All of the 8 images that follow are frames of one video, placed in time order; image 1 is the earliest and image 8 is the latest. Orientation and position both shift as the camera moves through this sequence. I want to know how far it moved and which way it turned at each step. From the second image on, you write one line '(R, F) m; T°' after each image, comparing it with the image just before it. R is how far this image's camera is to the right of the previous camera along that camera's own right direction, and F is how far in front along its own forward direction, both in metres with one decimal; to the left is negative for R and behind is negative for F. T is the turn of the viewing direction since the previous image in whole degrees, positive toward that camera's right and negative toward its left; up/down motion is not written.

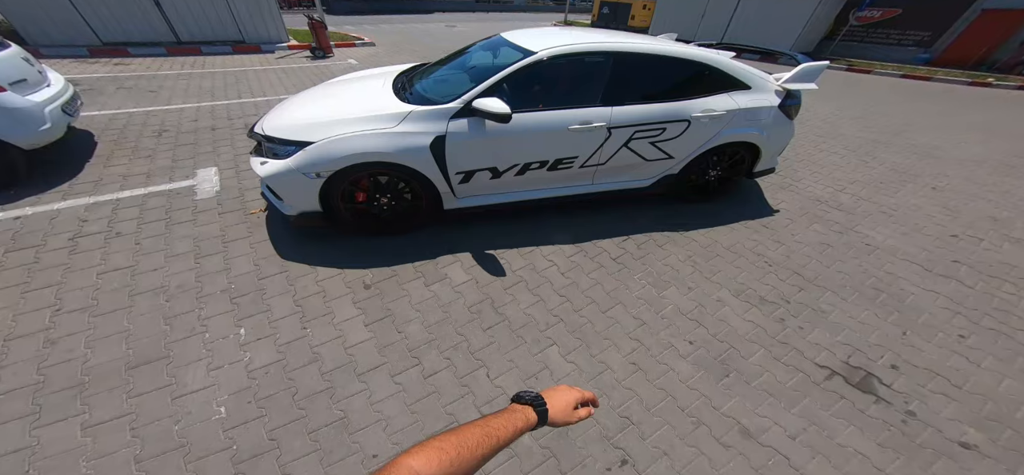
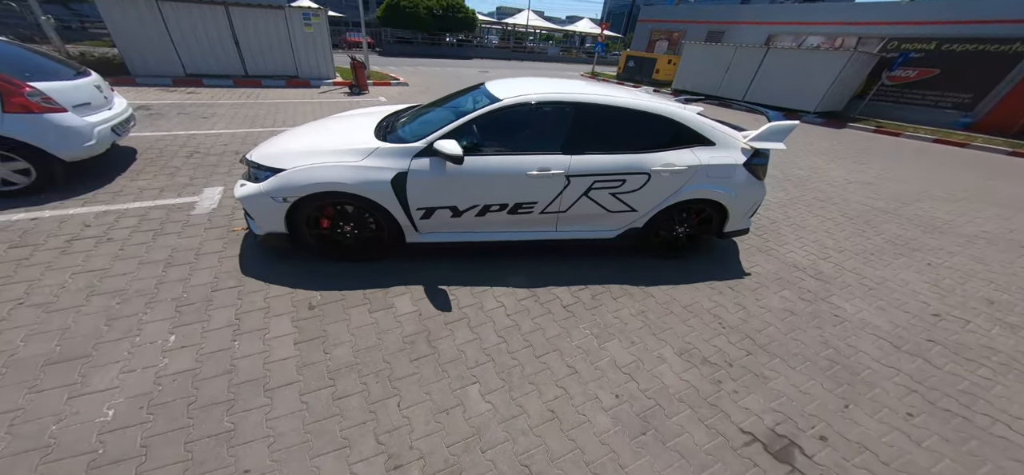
(+0.6, -0.1) m; -5°
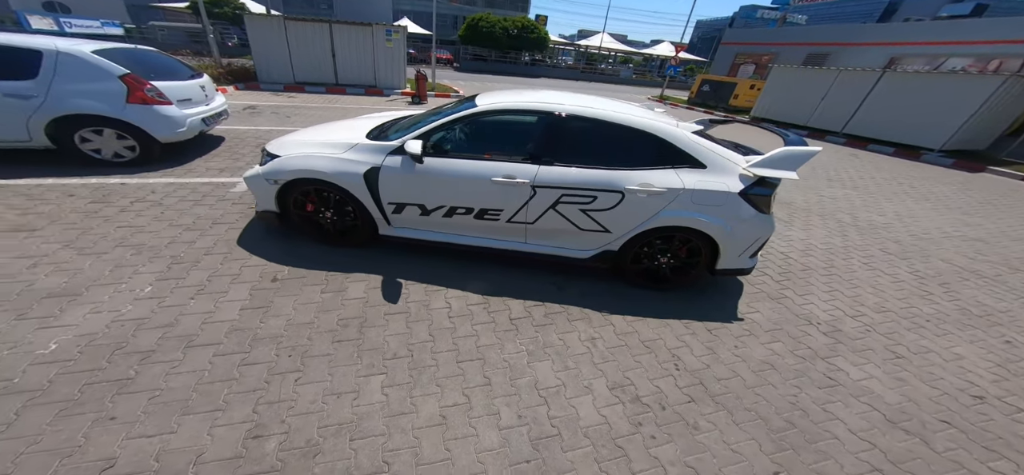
(+0.9, +0.1) m; -12°
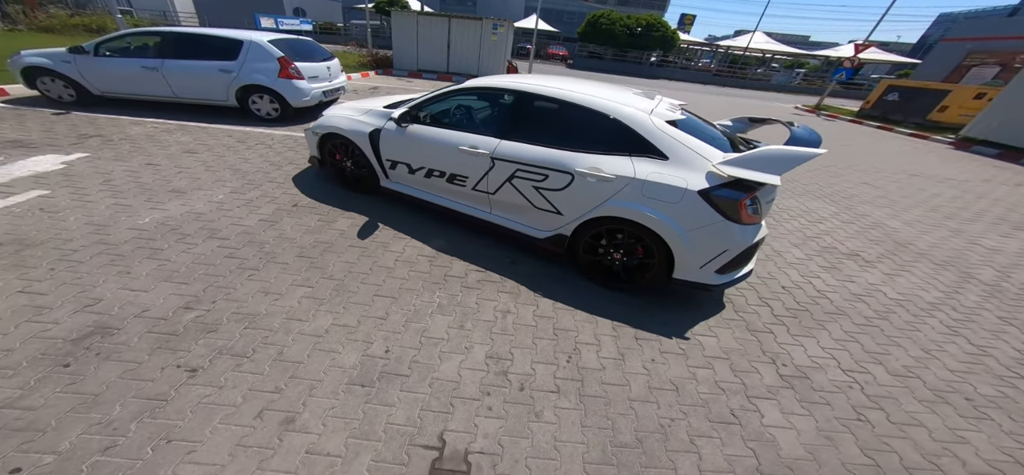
(+1.5, +0.1) m; -20°
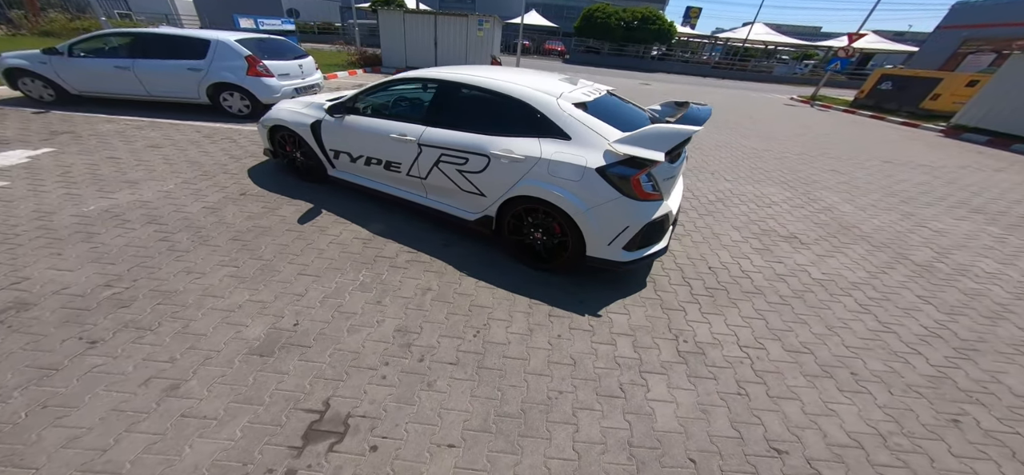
(+0.7, -0.1) m; -1°
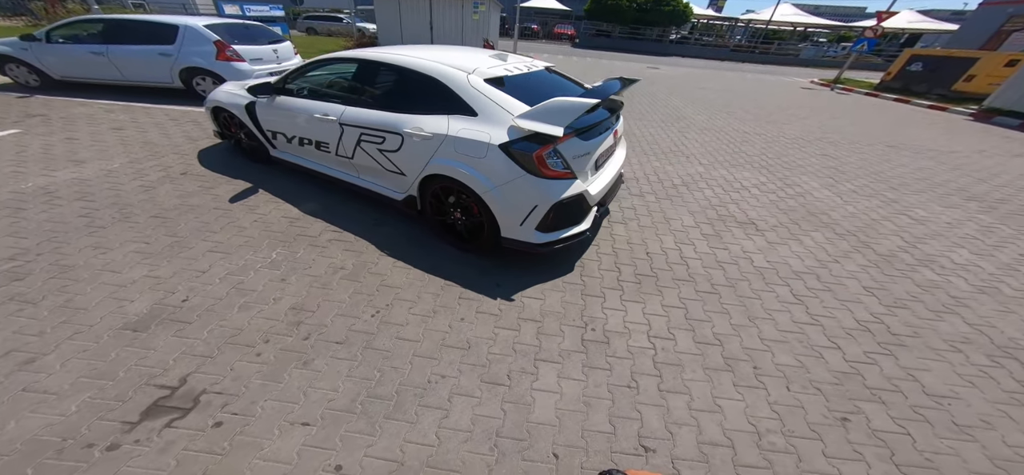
(+0.8, +0.1) m; -3°
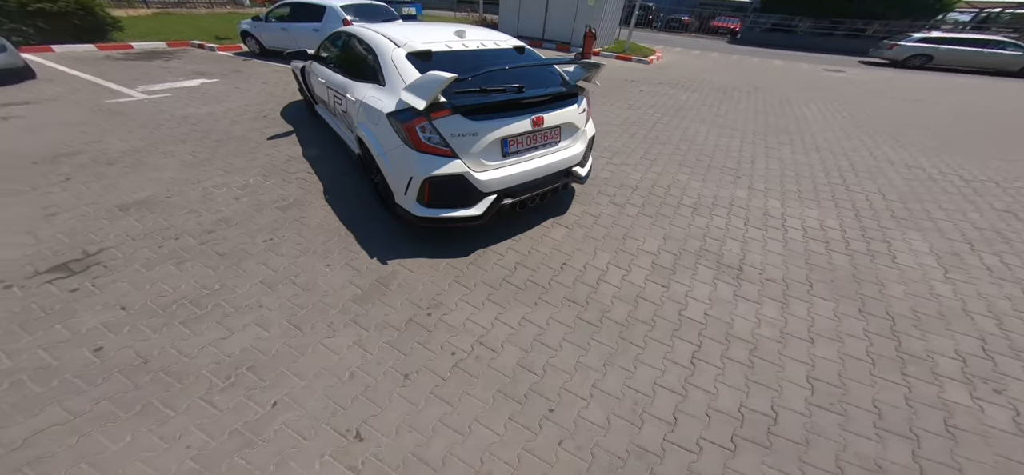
(+1.8, +0.5) m; -21°
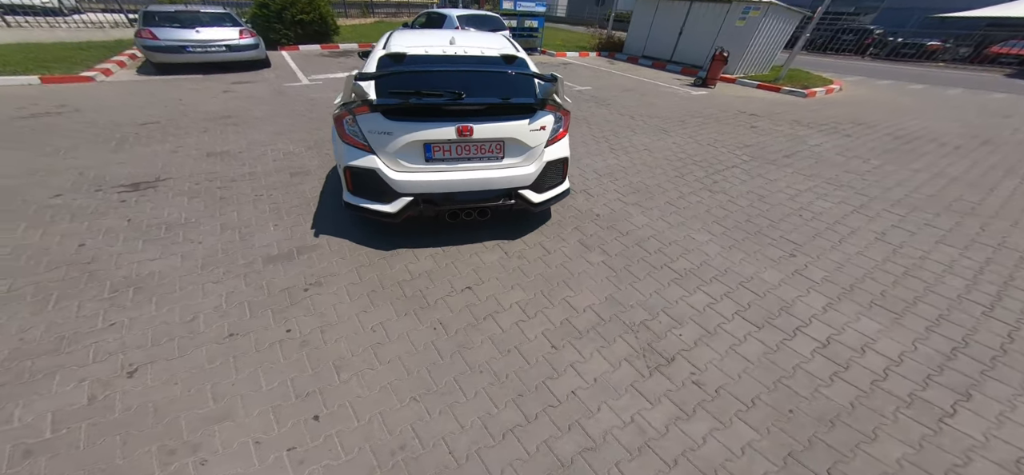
(+1.5, +0.5) m; -22°
